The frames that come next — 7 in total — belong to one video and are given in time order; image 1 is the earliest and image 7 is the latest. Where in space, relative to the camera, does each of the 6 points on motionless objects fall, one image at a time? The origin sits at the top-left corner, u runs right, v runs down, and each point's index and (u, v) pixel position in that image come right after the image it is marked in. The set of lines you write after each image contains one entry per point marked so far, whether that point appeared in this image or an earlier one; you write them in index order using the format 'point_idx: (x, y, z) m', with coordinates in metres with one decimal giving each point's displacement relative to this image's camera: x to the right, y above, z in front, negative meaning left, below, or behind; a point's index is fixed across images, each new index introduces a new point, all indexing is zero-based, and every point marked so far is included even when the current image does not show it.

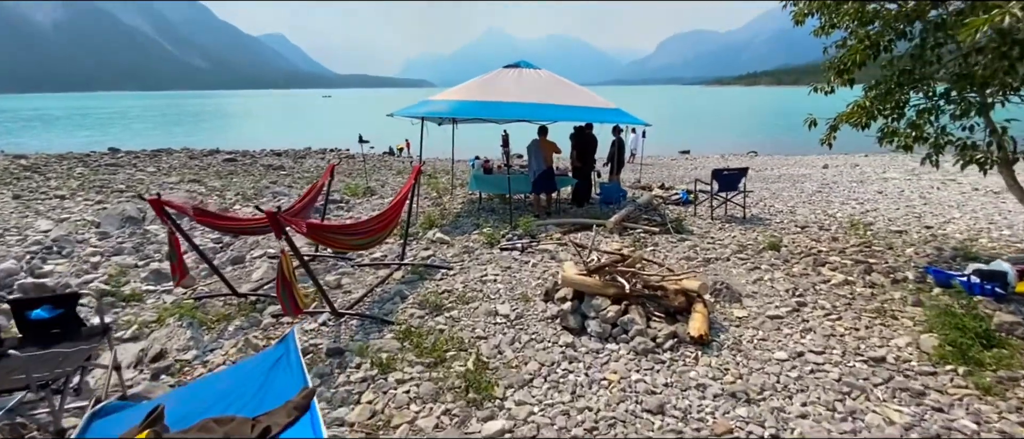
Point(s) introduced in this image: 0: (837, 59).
0: (+5.1, +2.5, +7.5) m
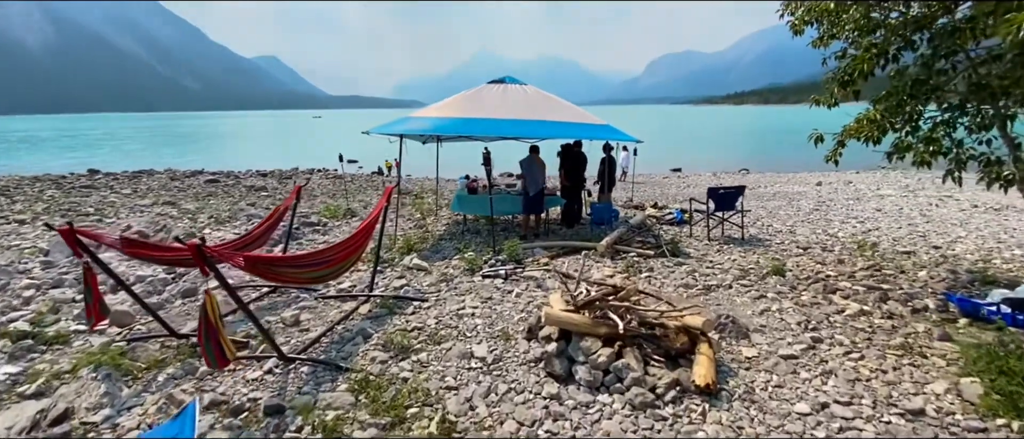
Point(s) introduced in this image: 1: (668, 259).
0: (+4.8, +2.2, +7.0) m
1: (+2.8, -0.7, +8.5) m
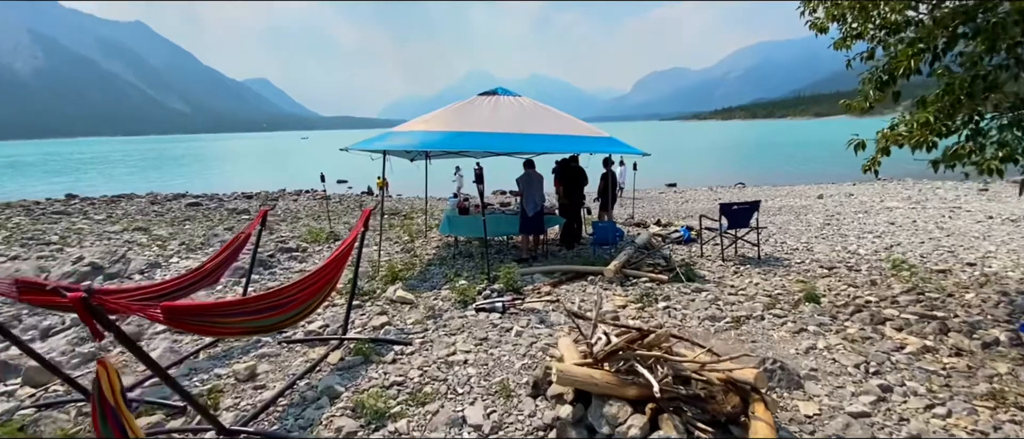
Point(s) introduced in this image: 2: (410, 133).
0: (+4.7, +1.9, +6.2) m
1: (+2.7, -1.1, +7.6) m
2: (-2.0, +1.7, +9.2) m
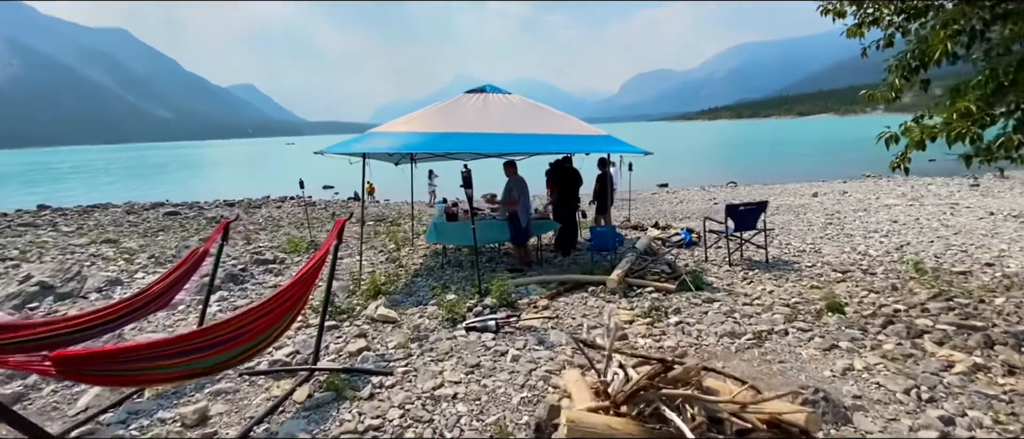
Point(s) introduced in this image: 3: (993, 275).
0: (+4.6, +1.9, +5.6) m
1: (+2.7, -1.1, +6.9) m
2: (-2.2, +1.5, +8.5) m
3: (+7.9, -0.9, +7.8) m
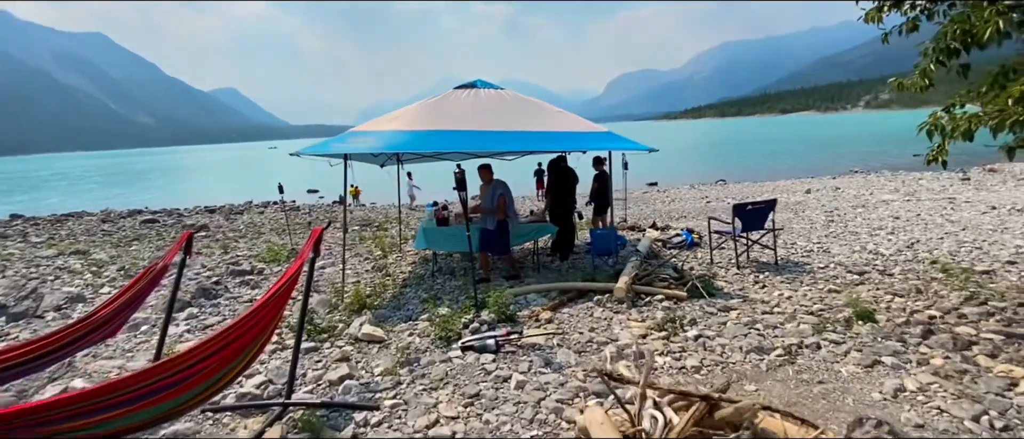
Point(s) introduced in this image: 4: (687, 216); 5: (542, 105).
0: (+4.6, +1.9, +5.2) m
1: (+2.6, -1.1, +6.4) m
2: (-2.2, +1.4, +7.8) m
3: (+7.9, -0.9, +7.4) m
4: (+6.0, +0.1, +16.2) m
5: (+0.5, +2.1, +8.9) m
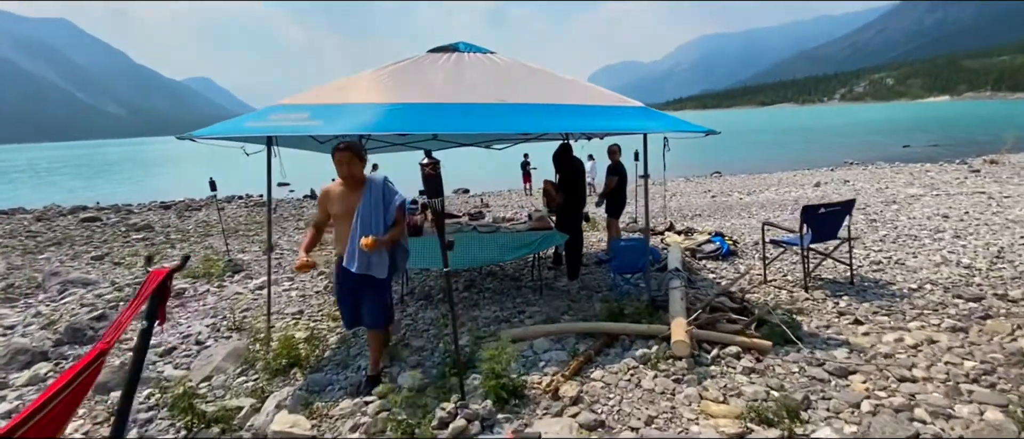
0: (+4.6, +1.8, +3.1) m
1: (+2.7, -1.3, +4.3) m
2: (-2.3, +1.3, +5.5) m
3: (+7.9, -1.0, +5.5) m
4: (+5.6, +0.2, +14.2) m
5: (+0.5, +2.0, +6.6) m
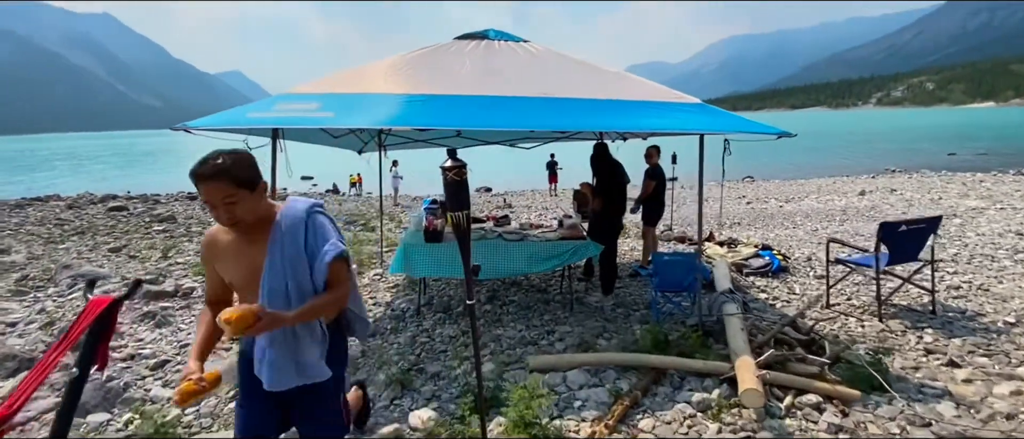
0: (+4.9, +1.5, +2.2) m
1: (+2.9, -1.5, +3.5) m
2: (-1.9, +1.2, +4.9) m
3: (+8.2, -1.3, +4.4) m
4: (+6.3, -0.1, +13.2) m
5: (+0.9, +1.9, +5.9) m
